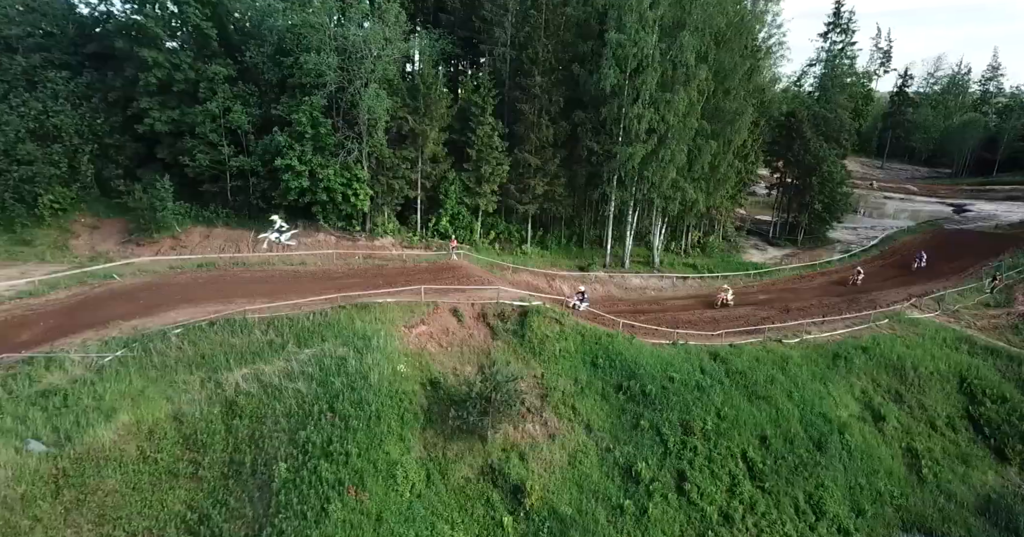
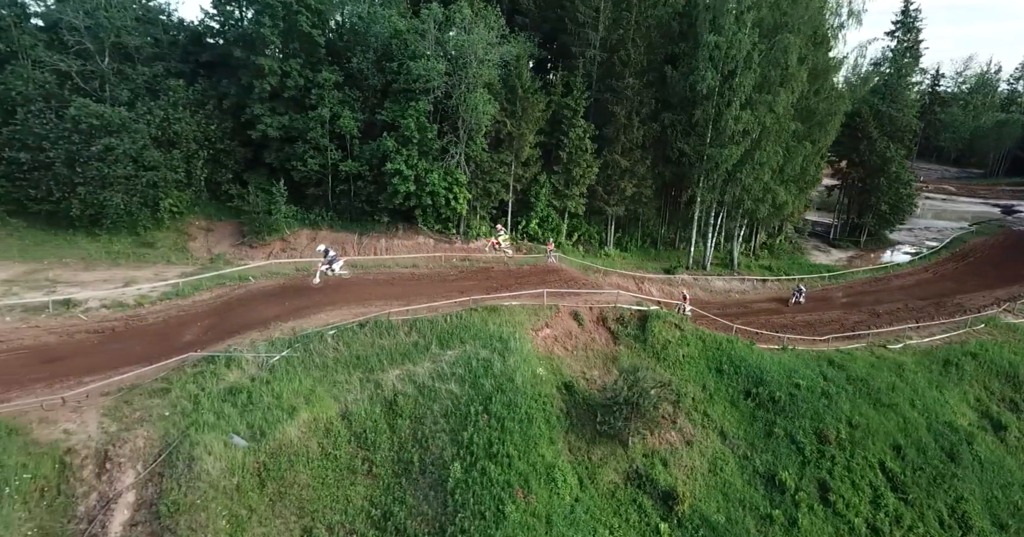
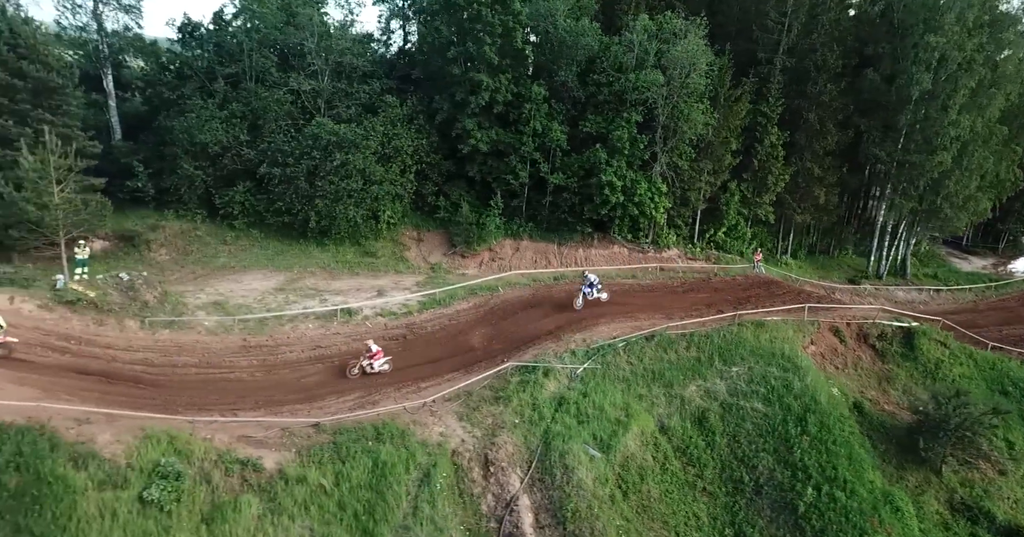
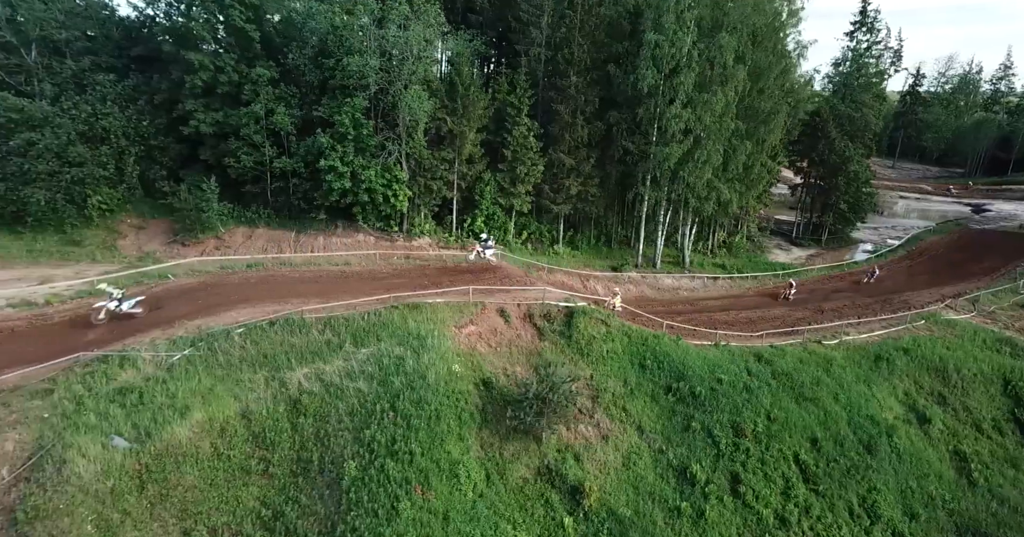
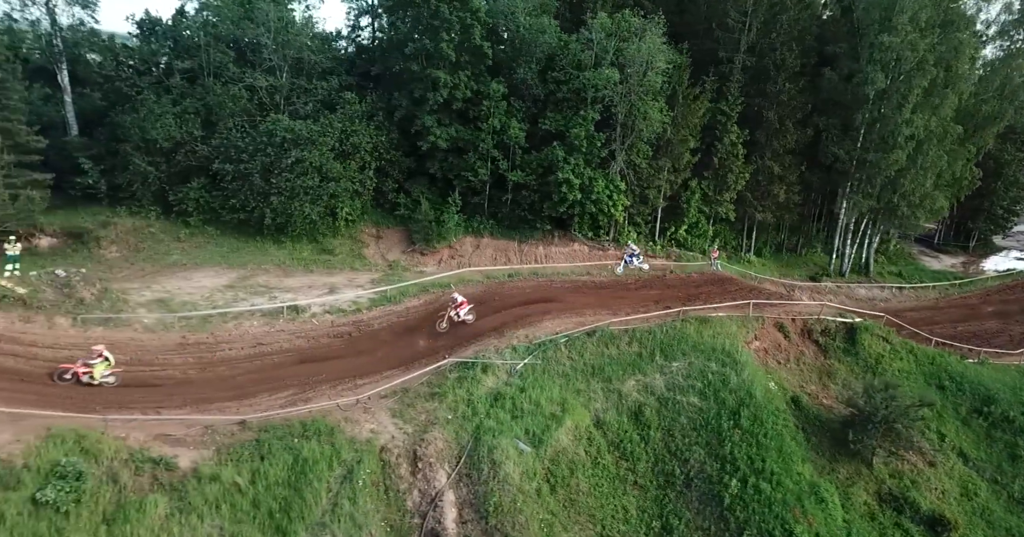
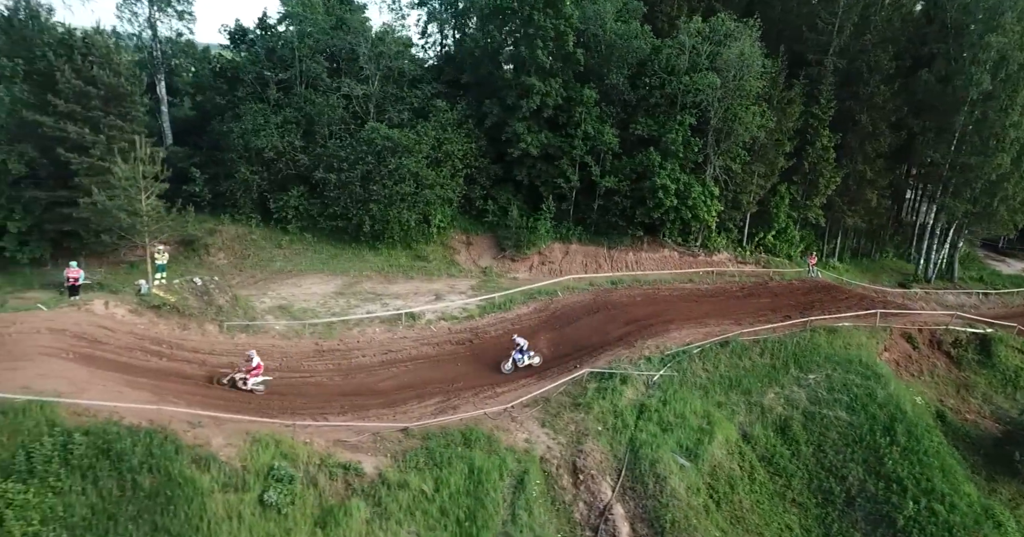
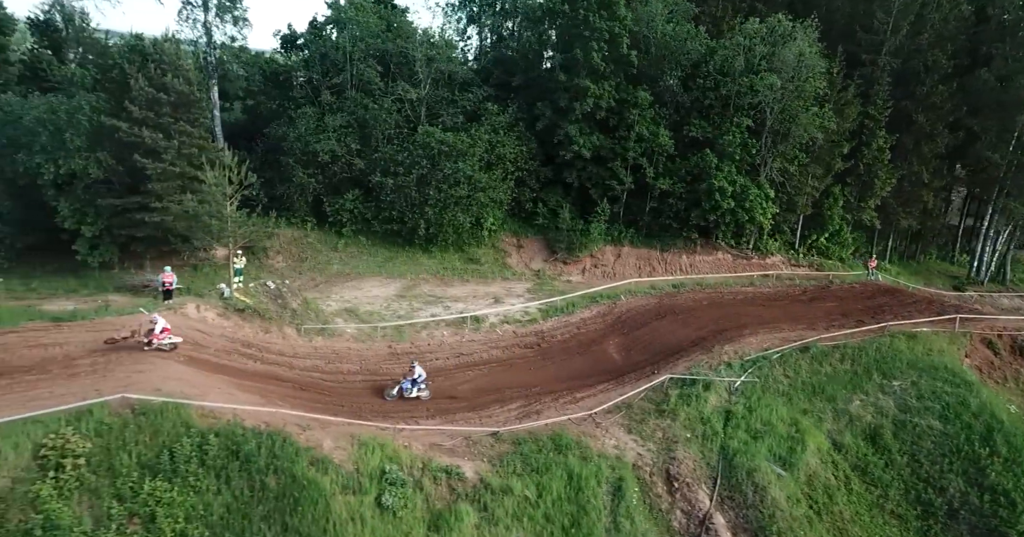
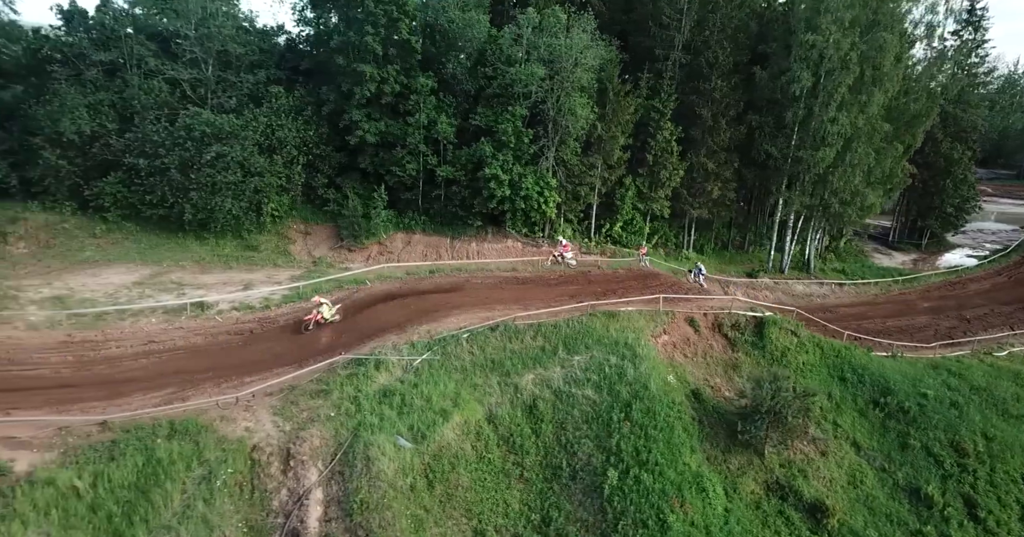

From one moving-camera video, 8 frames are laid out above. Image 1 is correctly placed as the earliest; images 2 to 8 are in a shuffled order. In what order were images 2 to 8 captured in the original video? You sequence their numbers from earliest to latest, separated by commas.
4, 2, 8, 5, 3, 6, 7
